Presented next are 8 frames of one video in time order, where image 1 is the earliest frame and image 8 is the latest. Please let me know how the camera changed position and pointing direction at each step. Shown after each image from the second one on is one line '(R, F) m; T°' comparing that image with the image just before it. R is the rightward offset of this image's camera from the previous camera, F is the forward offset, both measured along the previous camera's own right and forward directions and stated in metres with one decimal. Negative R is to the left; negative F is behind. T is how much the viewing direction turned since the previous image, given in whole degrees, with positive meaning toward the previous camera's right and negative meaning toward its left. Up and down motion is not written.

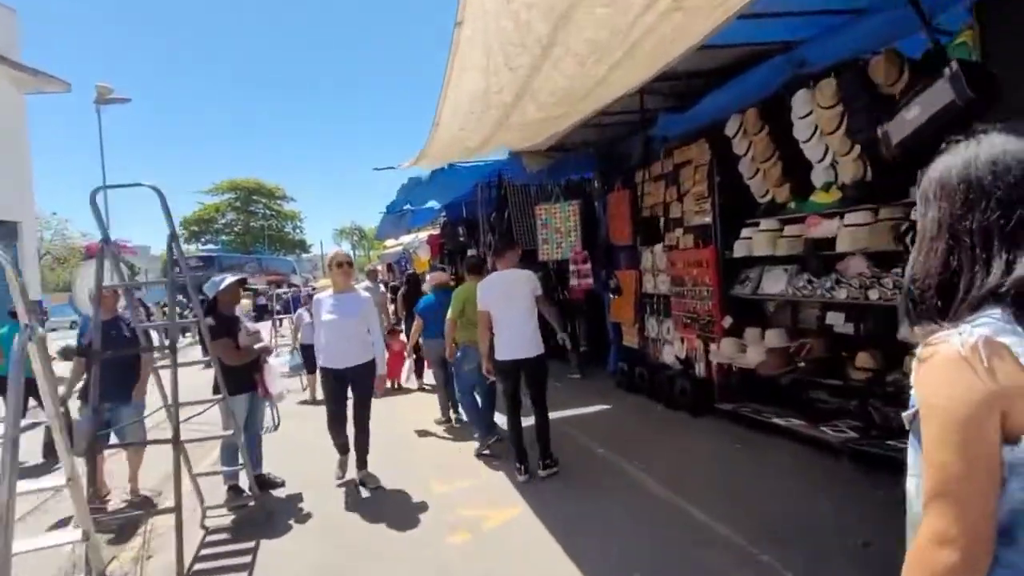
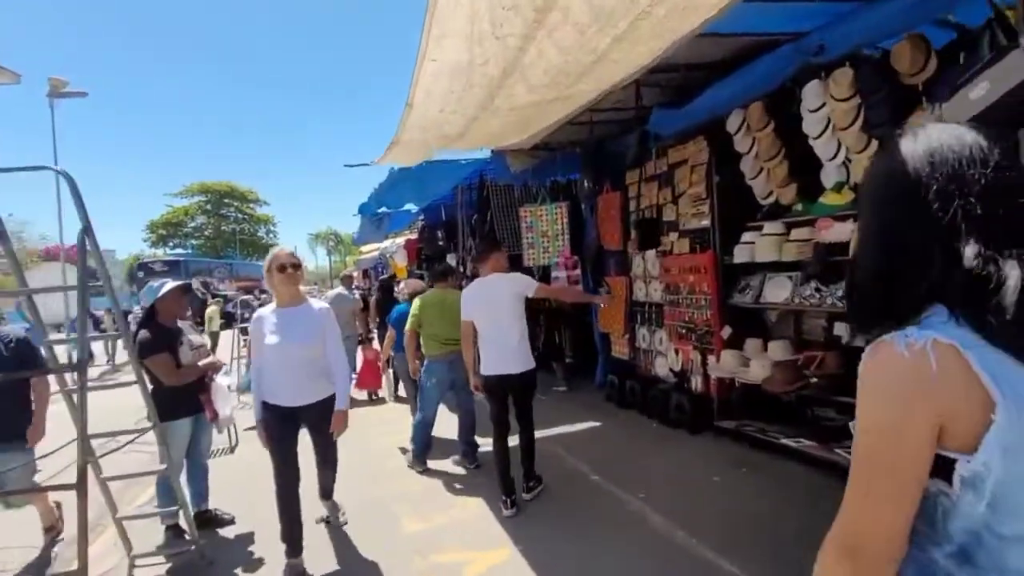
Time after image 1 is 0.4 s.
(0.0, +0.2) m; +2°
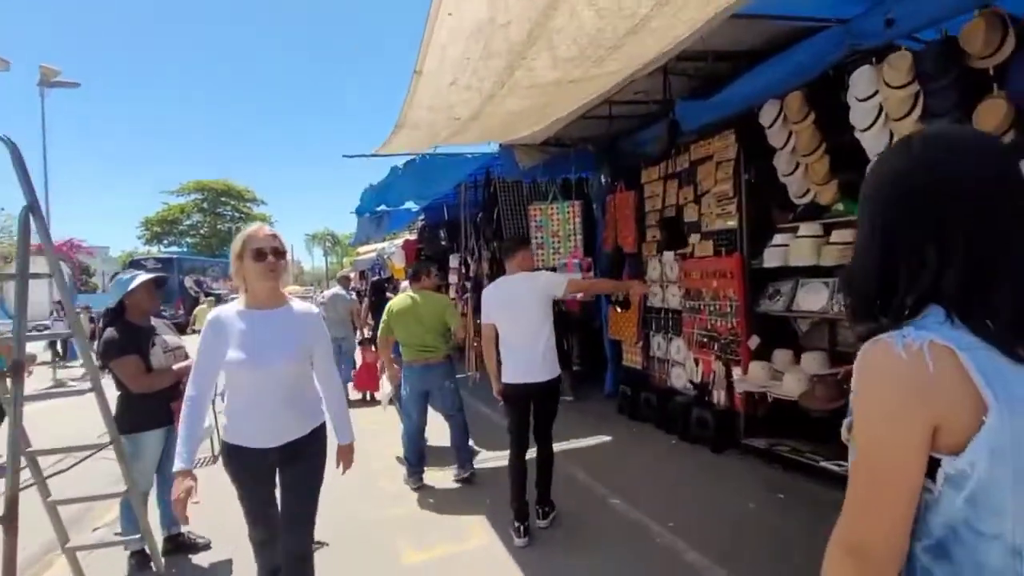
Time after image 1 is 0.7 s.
(0.0, +0.2) m; 0°
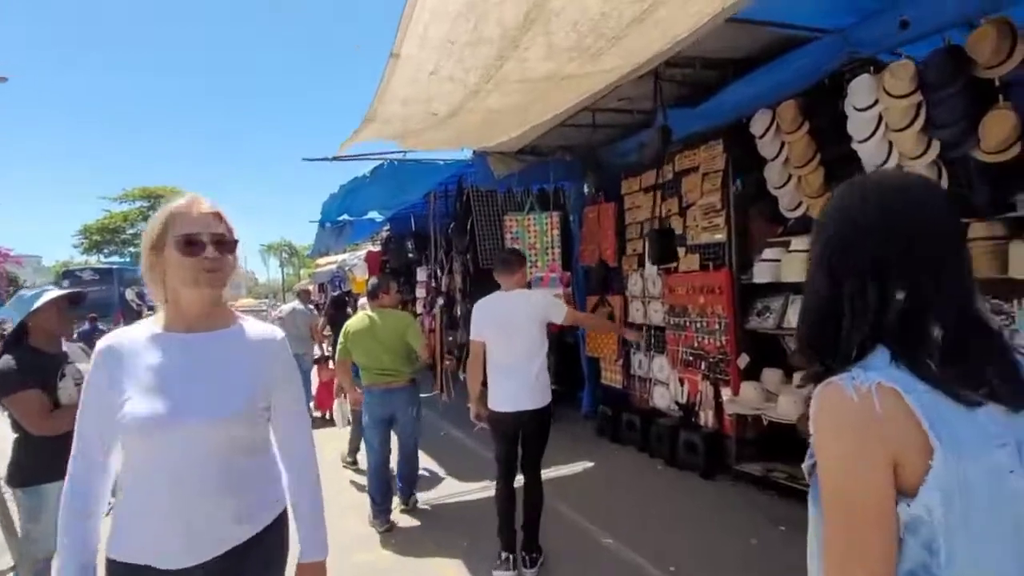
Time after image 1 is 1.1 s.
(0.0, +0.2) m; +3°
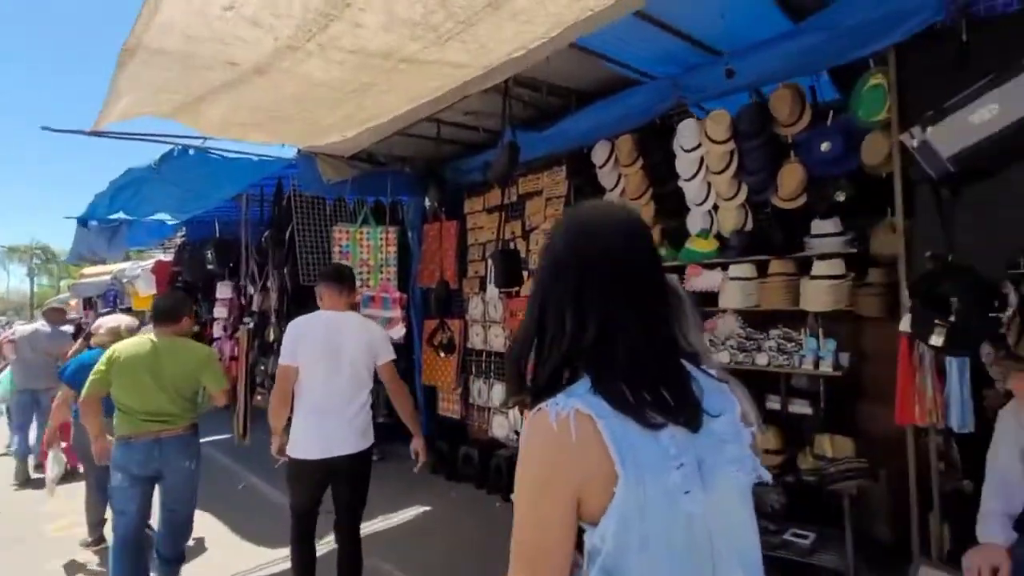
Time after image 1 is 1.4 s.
(0.0, +0.2) m; +12°
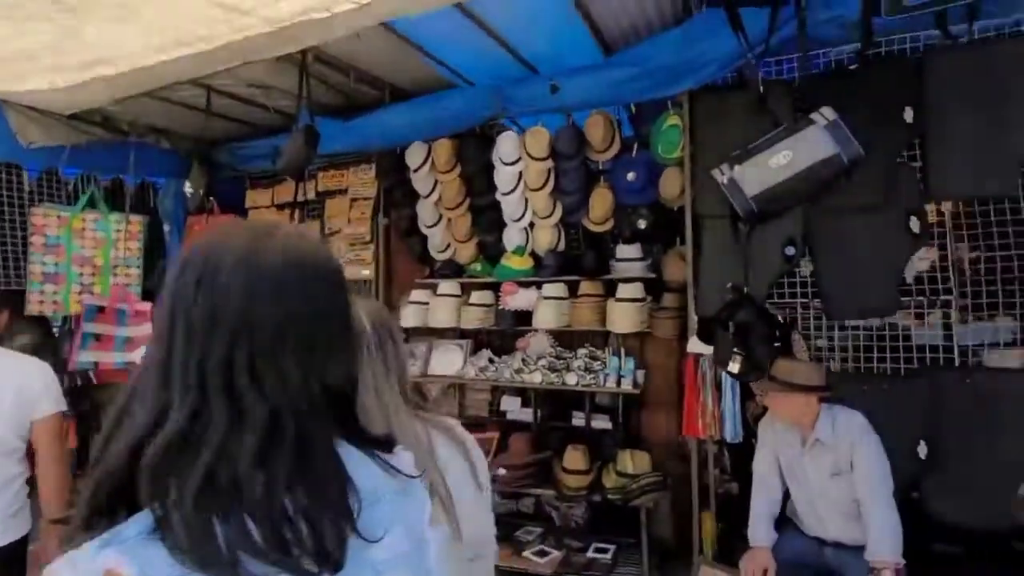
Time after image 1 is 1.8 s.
(-0.2, +0.3) m; +18°
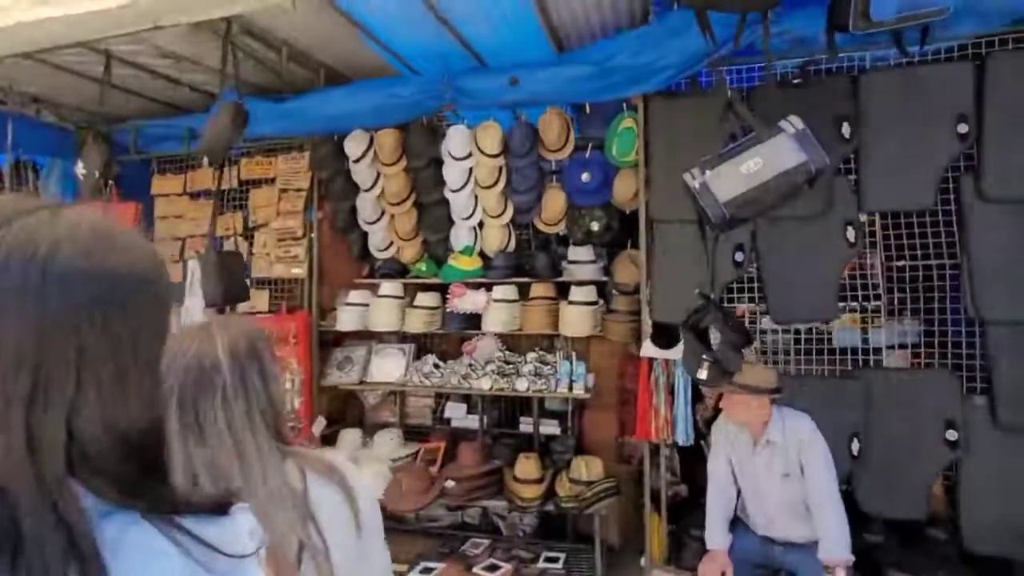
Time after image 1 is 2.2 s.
(-0.4, +0.2) m; +10°
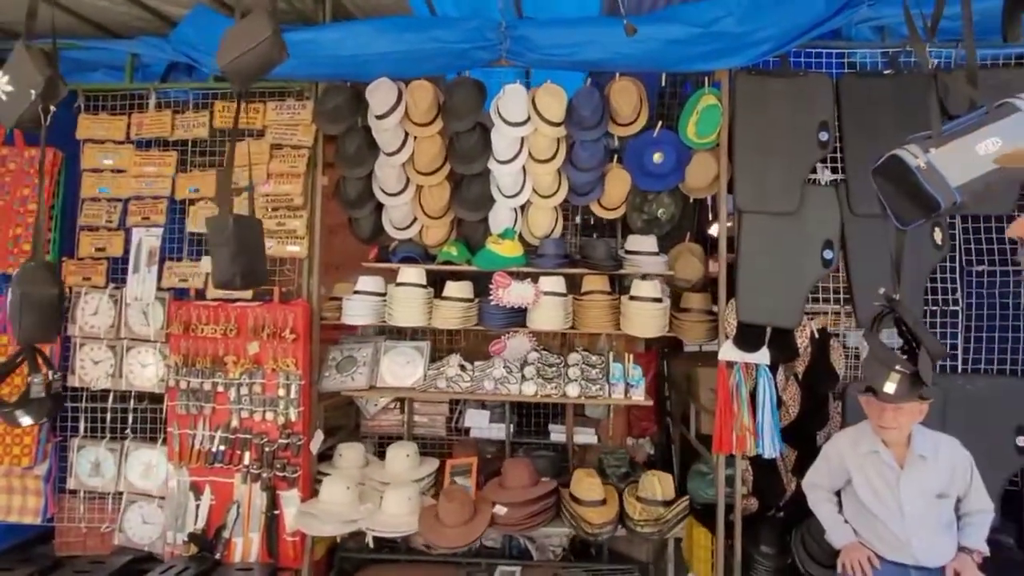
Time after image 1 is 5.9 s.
(-1.2, +0.7) m; +15°
